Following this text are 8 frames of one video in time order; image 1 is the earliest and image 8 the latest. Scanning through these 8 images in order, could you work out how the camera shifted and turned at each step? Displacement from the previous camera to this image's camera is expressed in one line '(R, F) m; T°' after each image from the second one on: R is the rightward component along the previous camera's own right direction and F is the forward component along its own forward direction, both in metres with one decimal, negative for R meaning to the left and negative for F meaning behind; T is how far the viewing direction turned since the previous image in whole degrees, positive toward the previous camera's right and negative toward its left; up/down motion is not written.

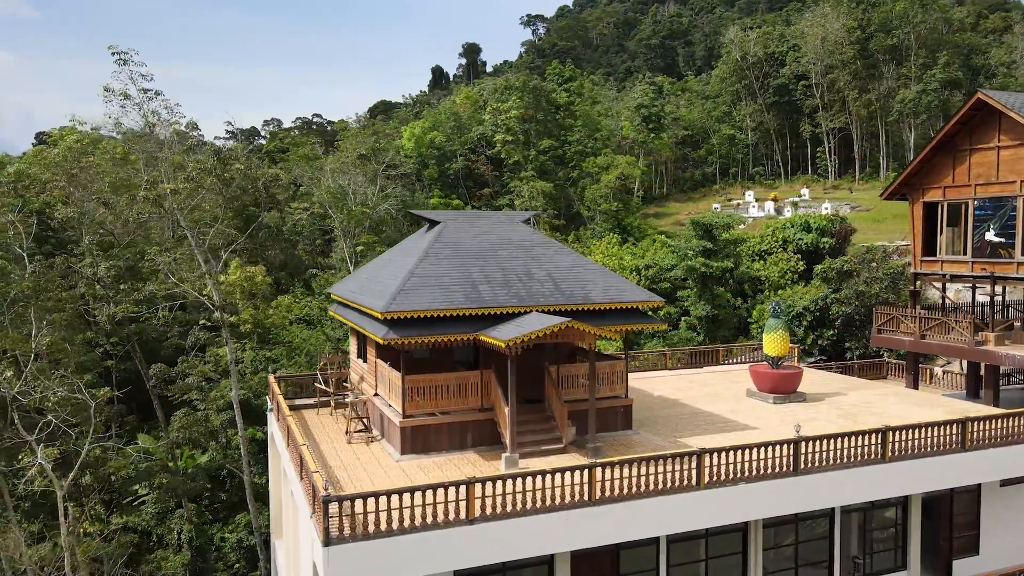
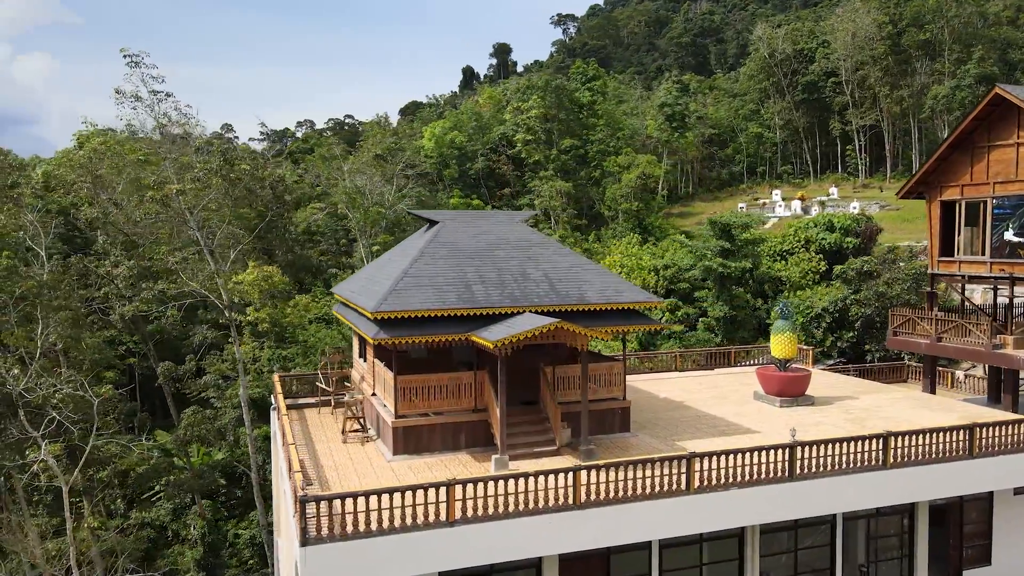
(+0.6, +0.1) m; -2°
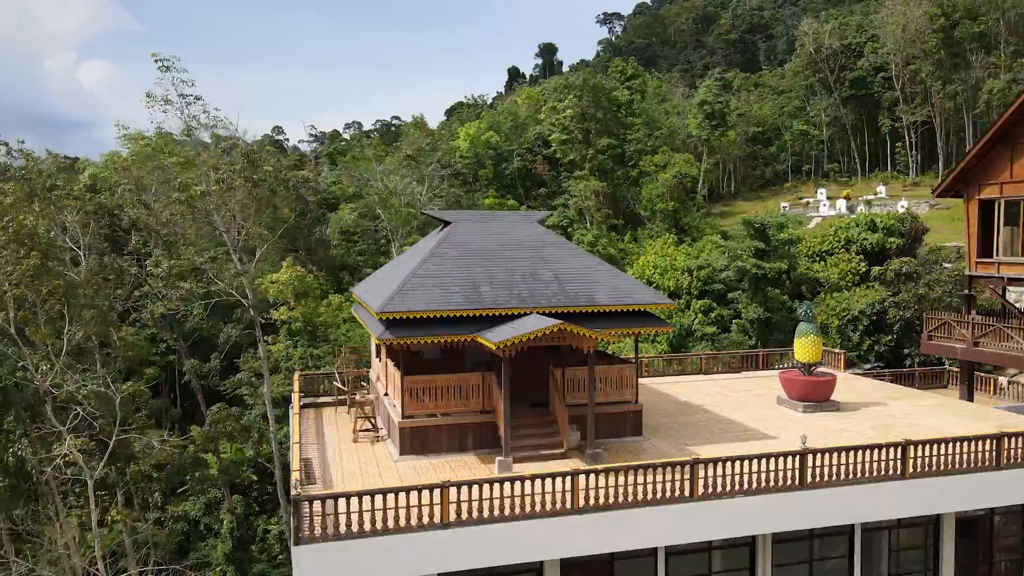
(+0.6, +0.1) m; -3°
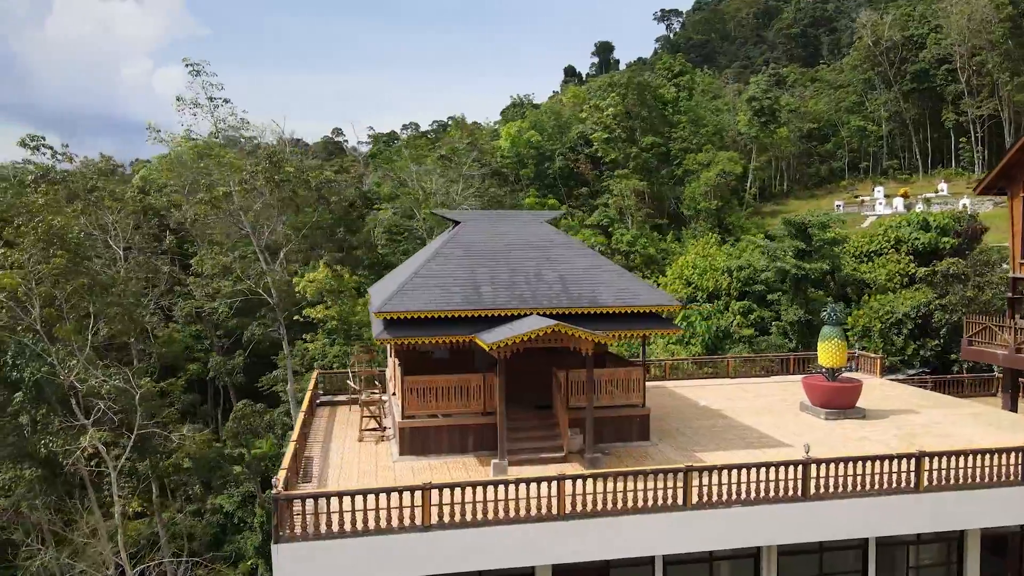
(+0.9, +0.2) m; -4°
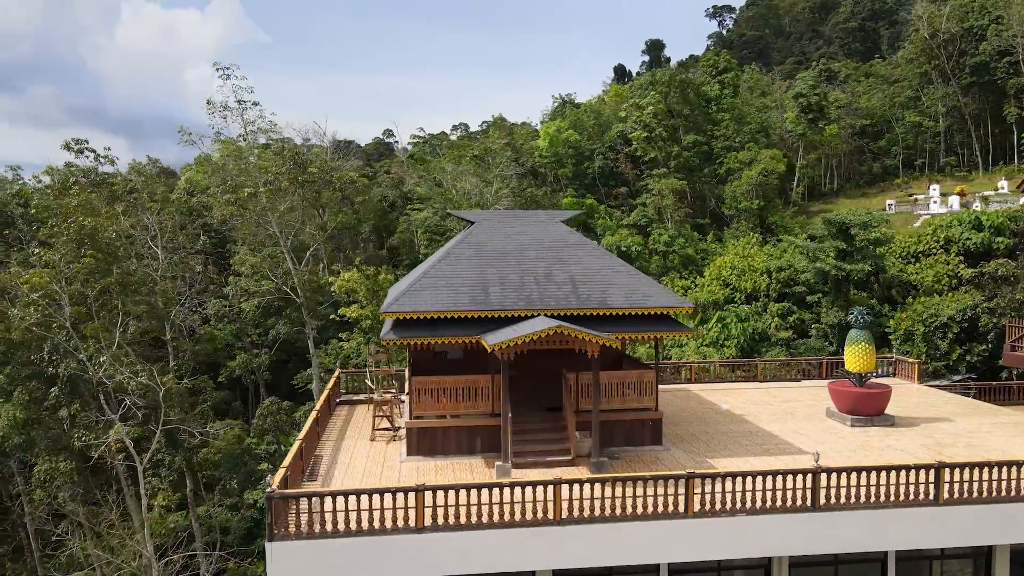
(+0.7, +0.1) m; -4°
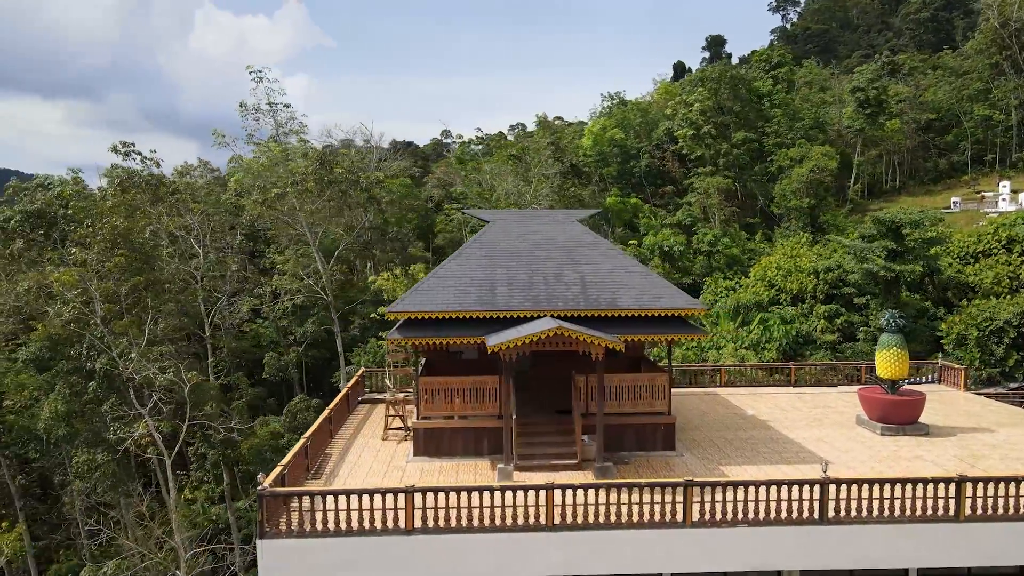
(+0.8, +0.2) m; -4°
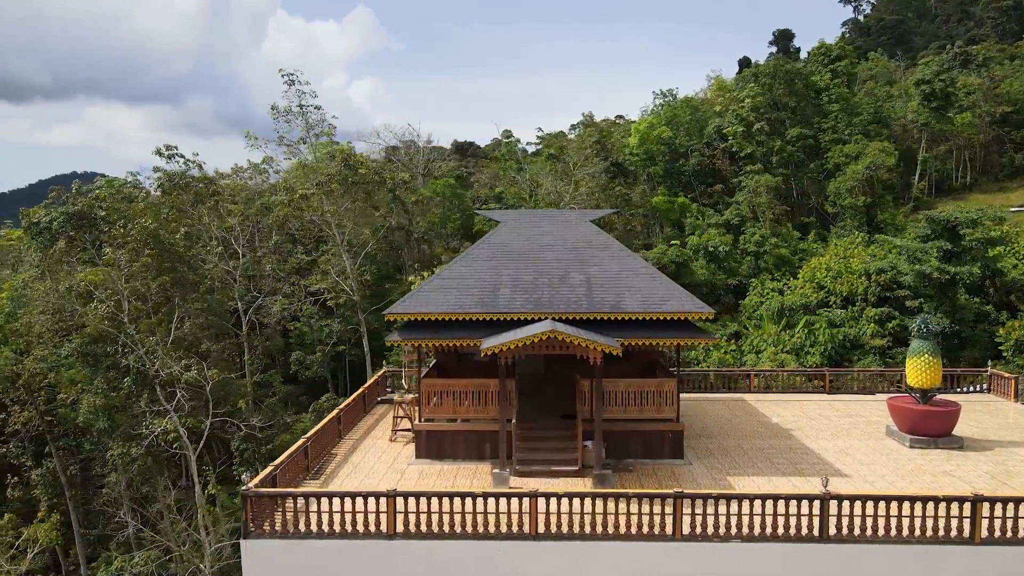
(+1.0, +0.2) m; -5°
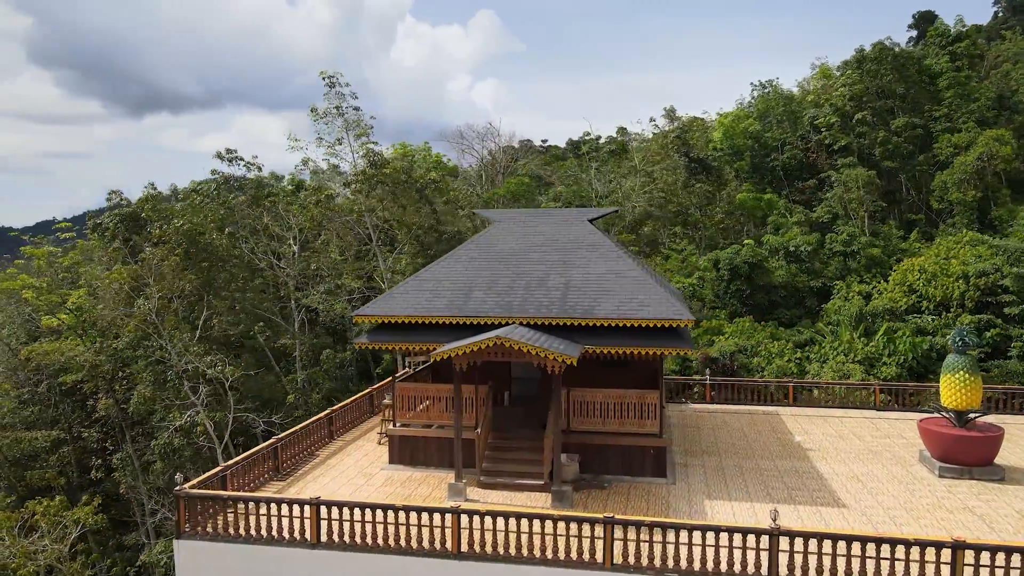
(+2.2, +0.7) m; -9°
